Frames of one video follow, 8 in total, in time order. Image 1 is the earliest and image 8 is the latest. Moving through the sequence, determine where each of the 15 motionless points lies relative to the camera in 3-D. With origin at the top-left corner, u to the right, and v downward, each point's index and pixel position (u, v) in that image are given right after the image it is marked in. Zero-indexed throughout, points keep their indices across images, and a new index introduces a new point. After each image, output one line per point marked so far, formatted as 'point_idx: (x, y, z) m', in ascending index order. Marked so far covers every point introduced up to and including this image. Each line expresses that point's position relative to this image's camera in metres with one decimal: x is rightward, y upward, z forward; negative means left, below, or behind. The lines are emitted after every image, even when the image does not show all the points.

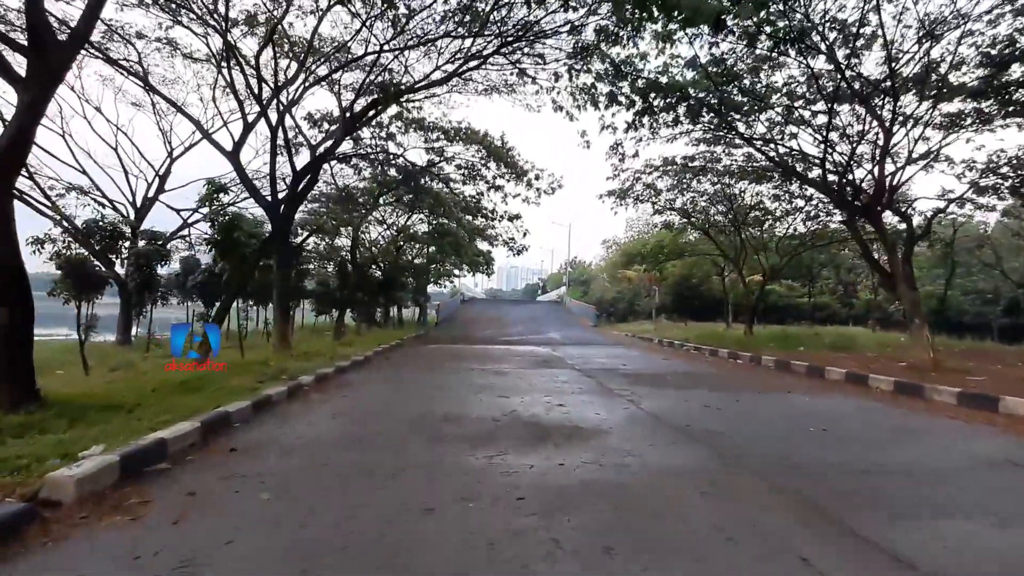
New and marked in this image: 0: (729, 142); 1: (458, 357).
0: (+8.3, +5.6, +19.2) m
1: (-1.5, -2.1, +15.4) m
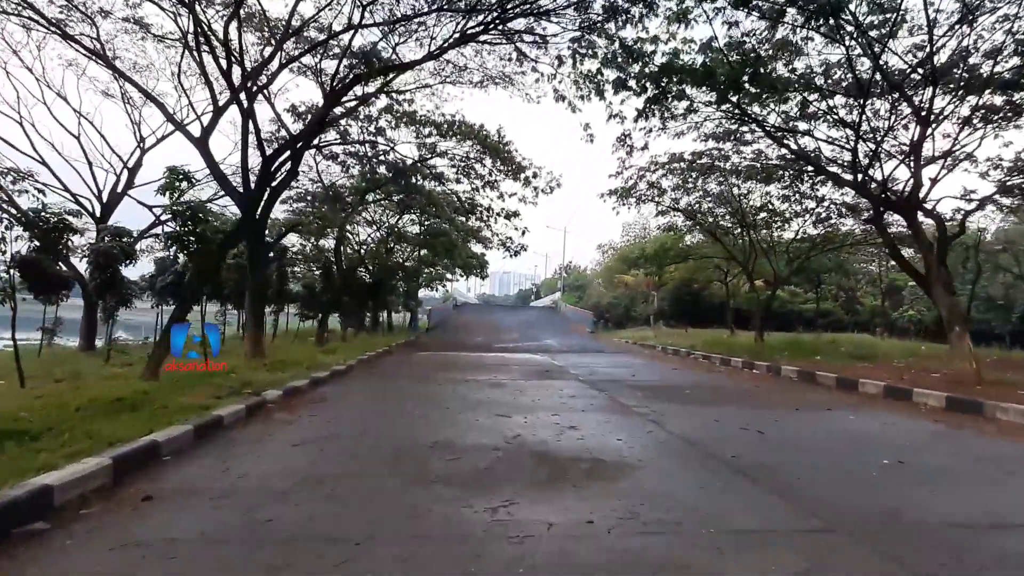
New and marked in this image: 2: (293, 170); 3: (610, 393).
0: (+8.2, +5.5, +18.1) m
1: (-1.6, -2.2, +14.0) m
2: (-6.3, +3.4, +14.5) m
3: (+1.9, -2.0, +9.8) m
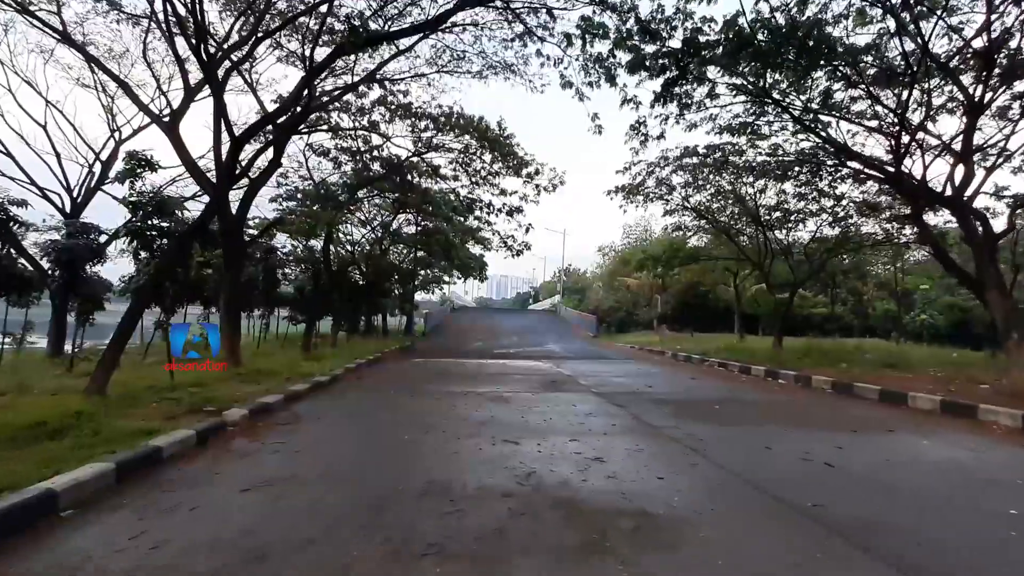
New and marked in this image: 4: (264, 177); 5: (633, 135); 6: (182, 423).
0: (+8.2, +5.4, +17.0) m
1: (-1.5, -2.2, +12.8) m
2: (-6.2, +3.3, +13.3) m
3: (+2.0, -2.1, +8.5) m
4: (-6.4, +2.9, +13.0) m
5: (+3.1, +3.8, +12.6) m
6: (-4.1, -1.7, +6.3) m
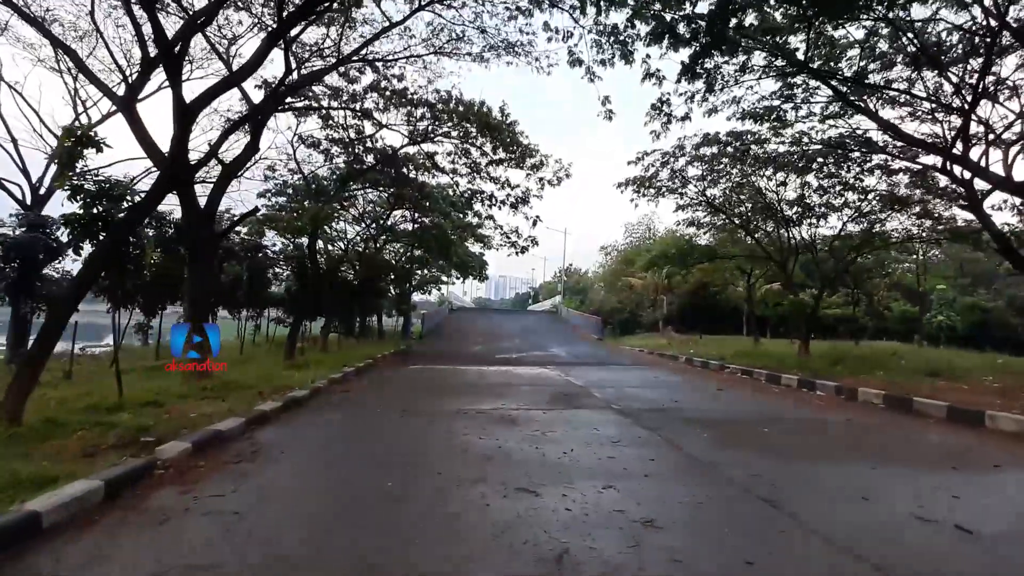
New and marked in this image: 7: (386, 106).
0: (+8.4, +5.4, +15.5) m
1: (-1.4, -2.2, +11.3) m
2: (-6.0, +3.3, +11.8) m
3: (+2.2, -2.1, +7.1) m
4: (-6.2, +2.9, +11.5) m
5: (+3.2, +3.8, +11.2) m
6: (-4.0, -1.7, +4.9) m
7: (-4.7, +6.8, +18.7) m
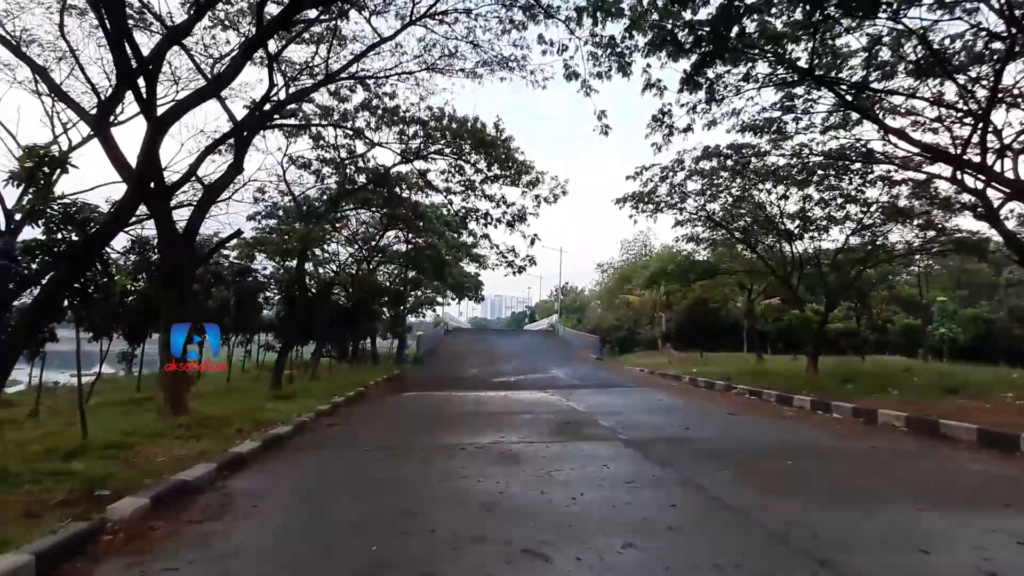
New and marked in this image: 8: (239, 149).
0: (+8.2, +4.9, +15.2) m
1: (-1.4, -2.7, +10.6) m
2: (-6.2, +2.7, +11.3) m
3: (+2.2, -2.3, +6.4) m
4: (-6.3, +2.3, +11.0) m
5: (+3.1, +3.4, +10.8) m
6: (-4.0, -2.0, +4.2) m
7: (-4.9, +5.9, +18.3) m
8: (-6.1, +3.2, +11.3) m
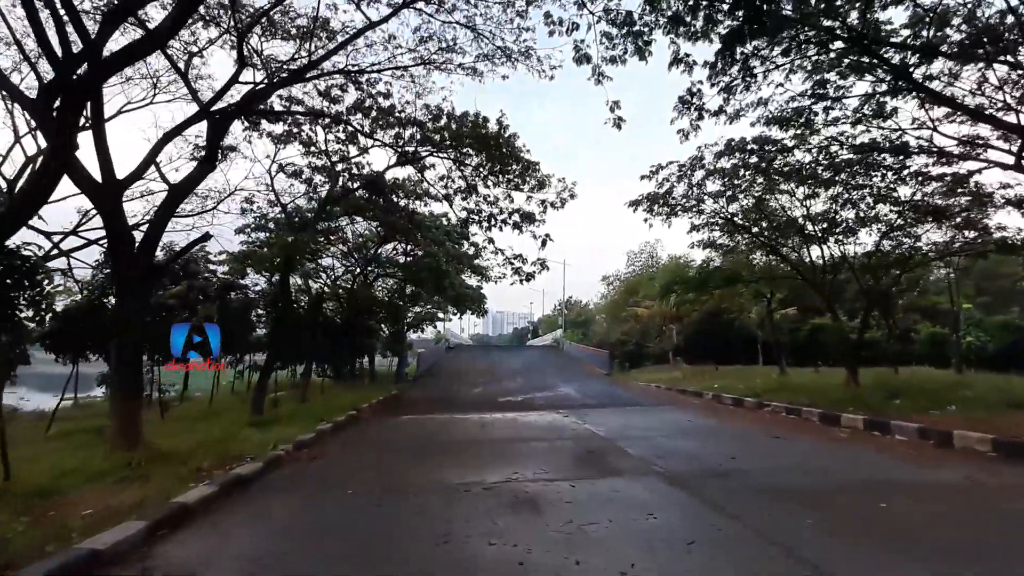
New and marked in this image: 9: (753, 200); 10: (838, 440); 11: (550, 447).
0: (+8.3, +4.7, +14.0) m
1: (-1.2, -2.9, +9.2) m
2: (-6.0, +2.5, +10.0) m
3: (+2.4, -2.3, +5.0) m
4: (-6.2, +2.0, +9.7) m
5: (+3.2, +3.3, +9.5) m
6: (-3.8, -2.0, +2.7) m
7: (-4.8, +5.5, +17.1) m
8: (-6.0, +2.9, +10.0) m
9: (+8.8, +3.2, +18.3) m
10: (+6.1, -2.9, +9.6) m
11: (+0.7, -2.8, +8.8) m
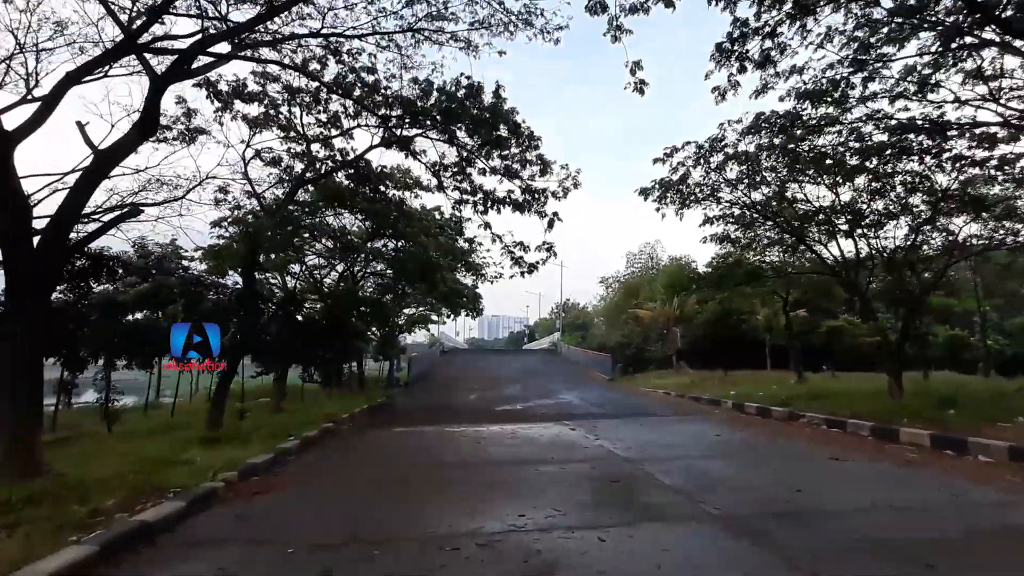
0: (+8.3, +4.9, +12.4) m
1: (-1.2, -2.7, +7.4) m
2: (-6.0, +2.7, +8.3) m
3: (+2.4, -2.1, +3.3) m
4: (-6.2, +2.2, +7.9) m
5: (+3.2, +3.5, +7.8) m
6: (-3.7, -1.8, +1.0) m
7: (-4.8, +5.6, +15.4) m
8: (-6.0, +3.1, +8.3) m
9: (+8.7, +3.3, +16.7) m
10: (+6.2, -2.7, +7.9) m
11: (+0.7, -2.6, +7.1) m
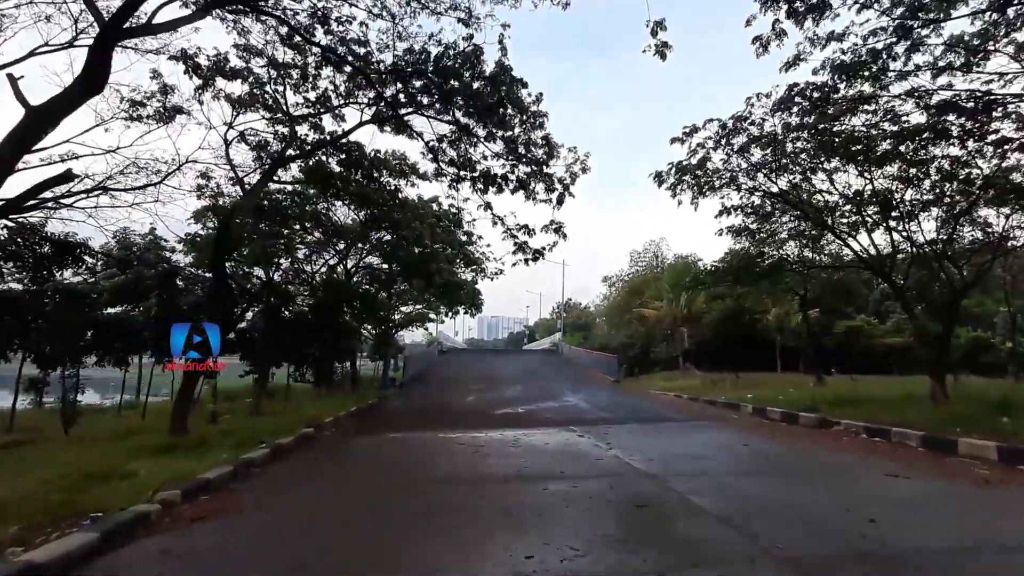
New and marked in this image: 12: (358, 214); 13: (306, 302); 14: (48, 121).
0: (+8.4, +5.0, +11.2) m
1: (-1.1, -2.5, +6.2) m
2: (-5.9, +2.9, +7.1) m
3: (+2.5, -1.9, +2.1) m
4: (-6.1, +2.5, +6.7) m
5: (+3.3, +3.7, +6.6) m
6: (-3.6, -1.5, -0.2) m
7: (-4.7, +5.8, +14.2) m
8: (-5.9, +3.3, +7.1) m
9: (+8.8, +3.4, +15.4) m
10: (+6.2, -2.5, +6.7) m
11: (+0.7, -2.4, +5.9) m
12: (-5.5, +2.9, +17.3) m
13: (-7.5, -0.6, +18.9) m
14: (-6.2, +2.3, +6.7) m
